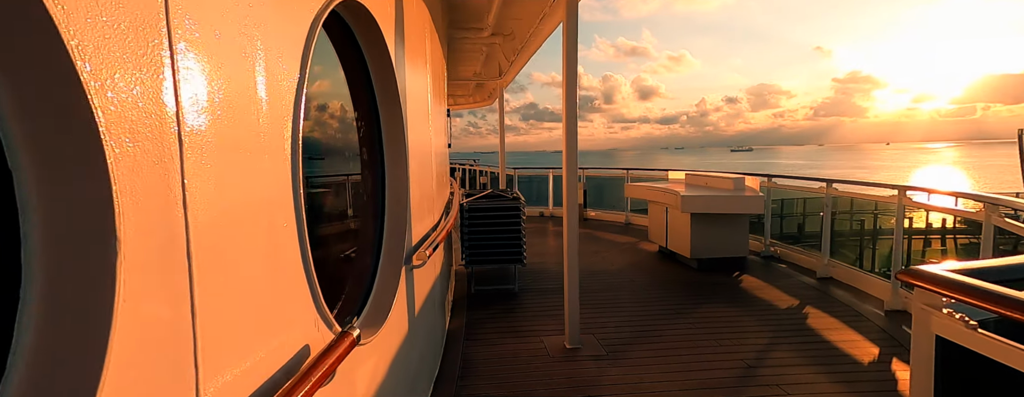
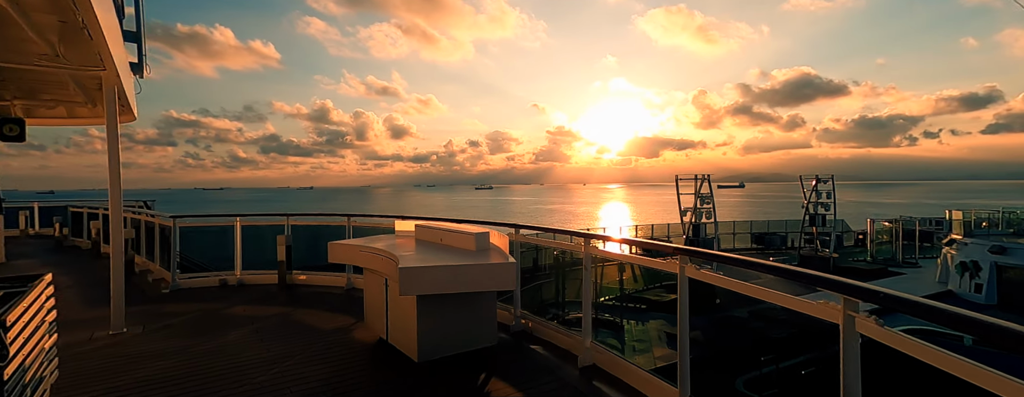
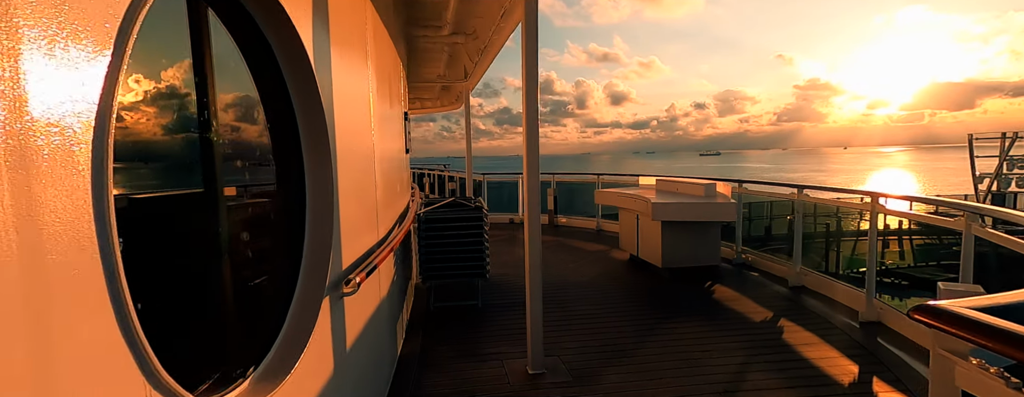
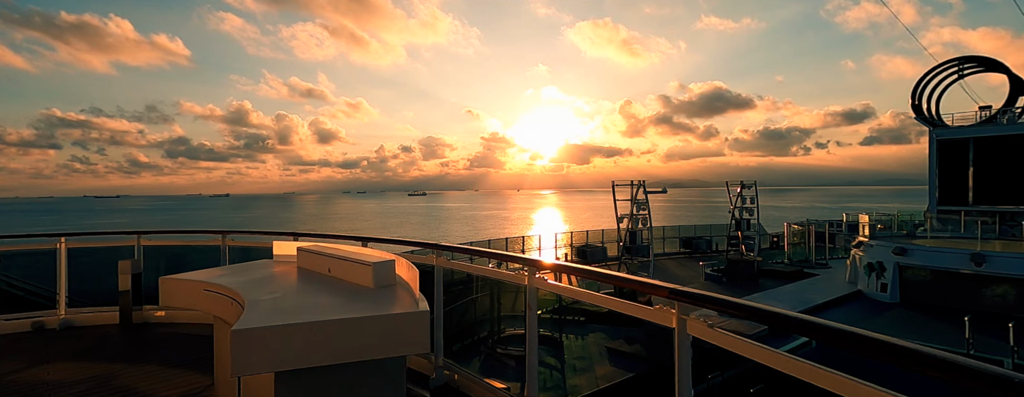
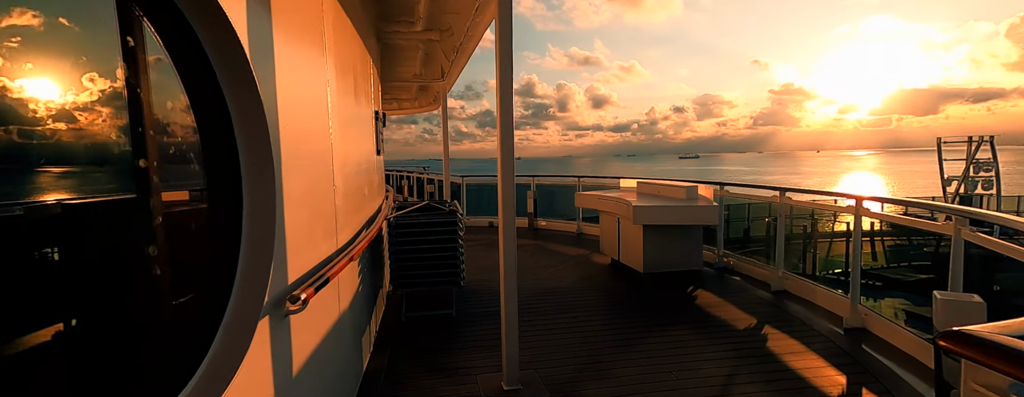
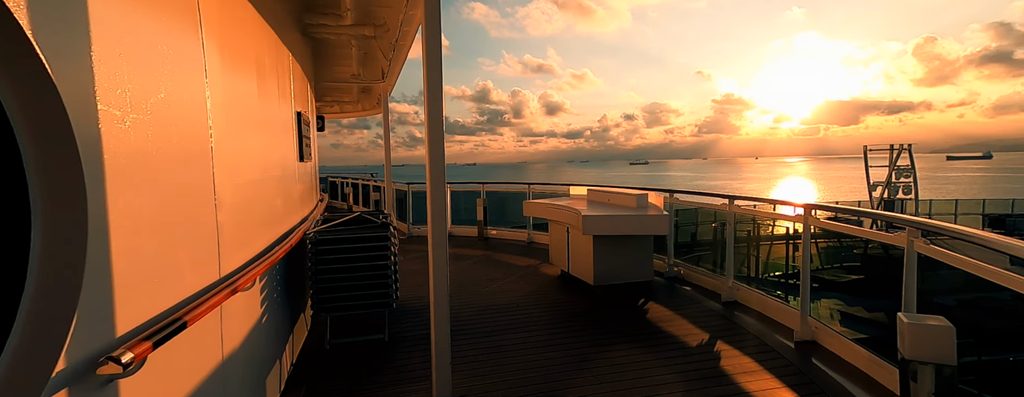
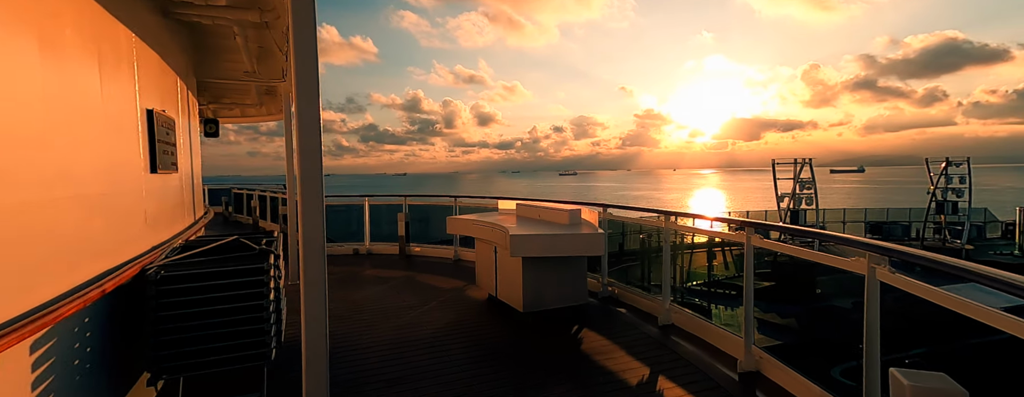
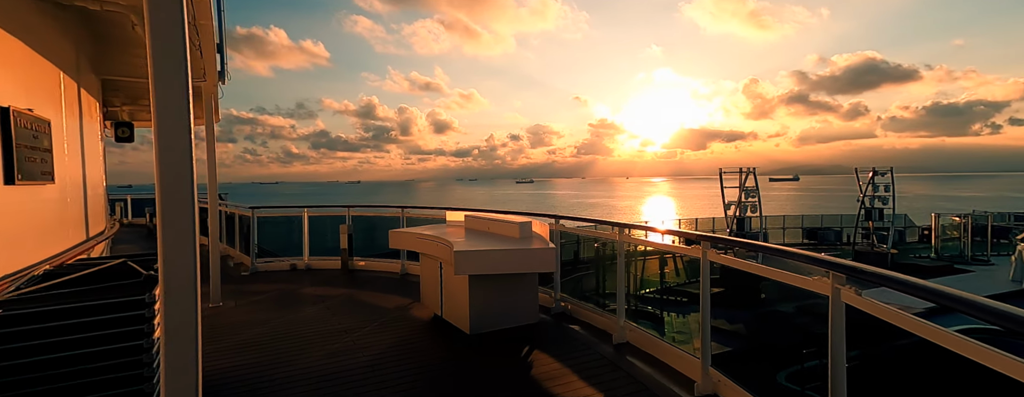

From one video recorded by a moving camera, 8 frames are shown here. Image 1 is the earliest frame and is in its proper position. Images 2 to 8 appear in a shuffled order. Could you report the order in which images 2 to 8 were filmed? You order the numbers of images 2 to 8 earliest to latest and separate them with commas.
3, 5, 6, 7, 8, 2, 4
